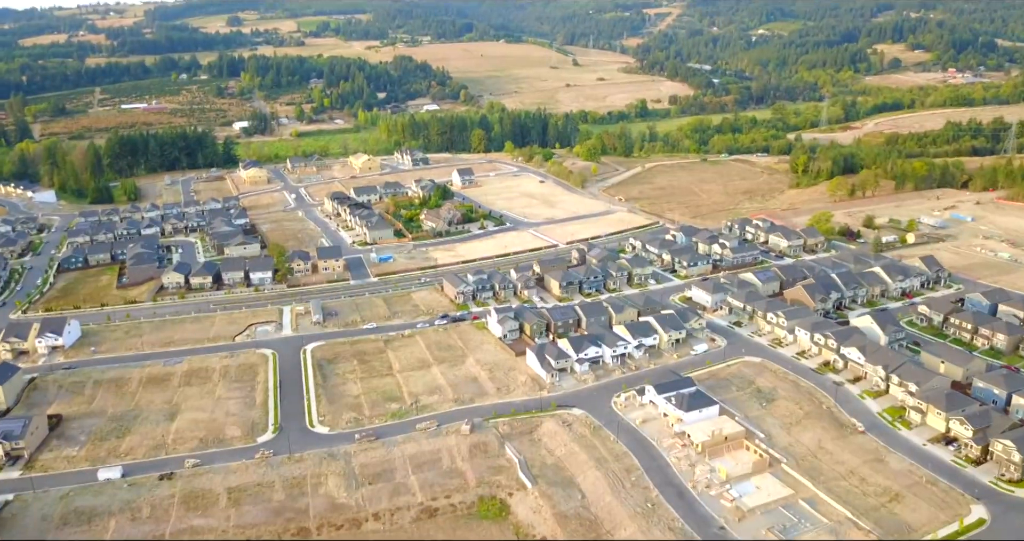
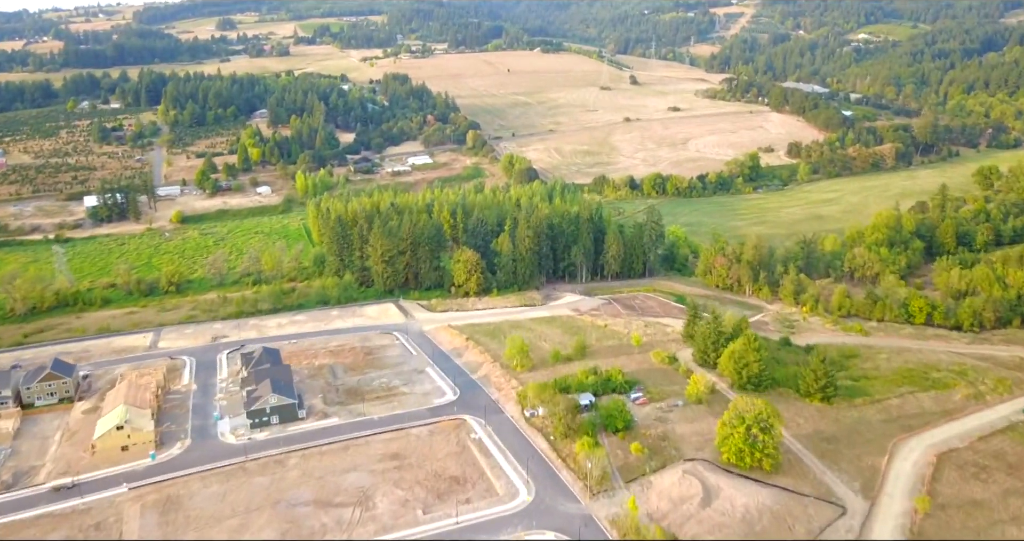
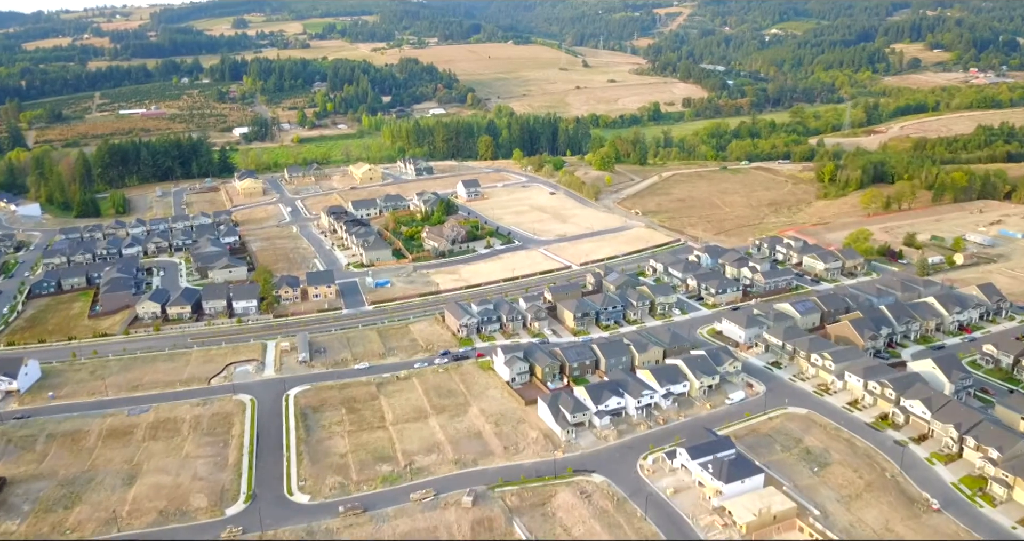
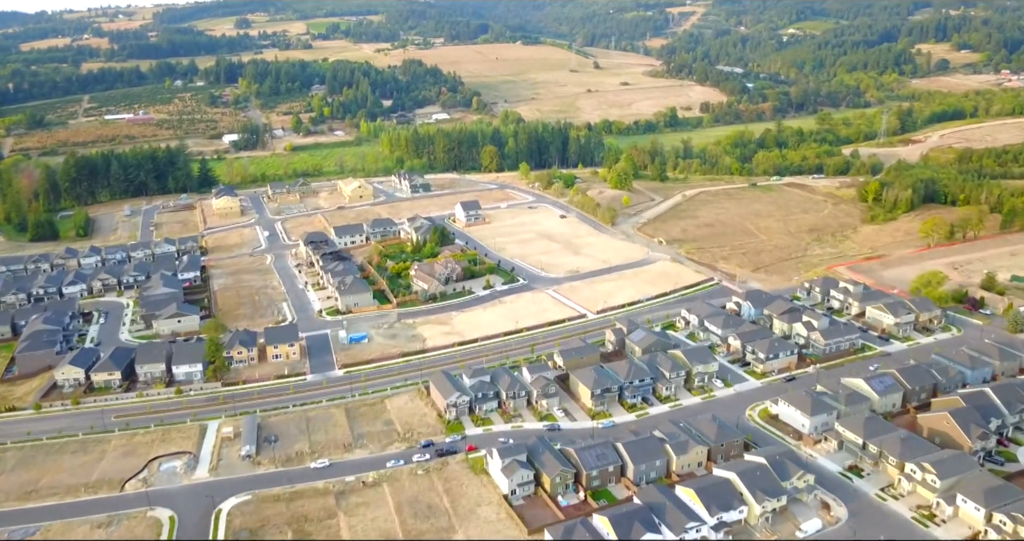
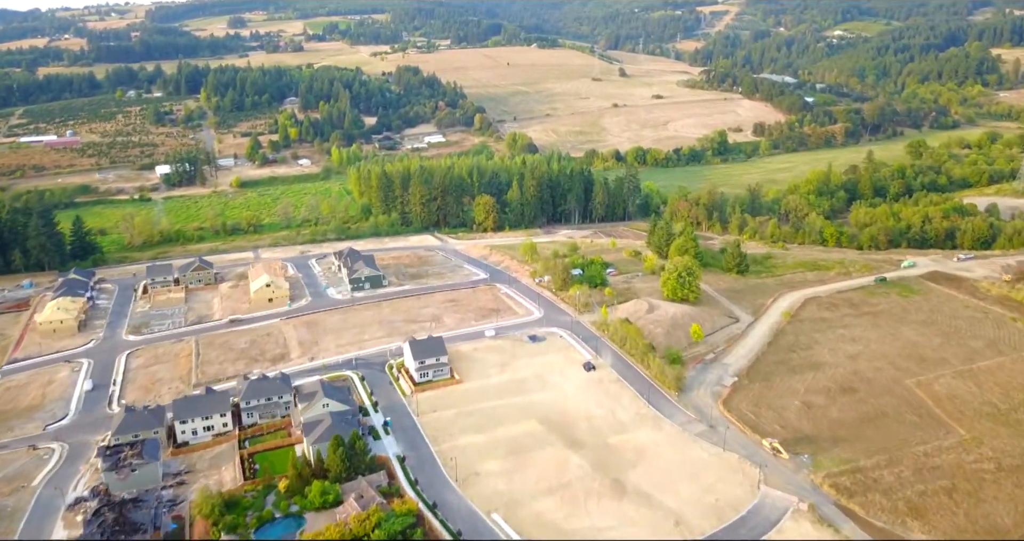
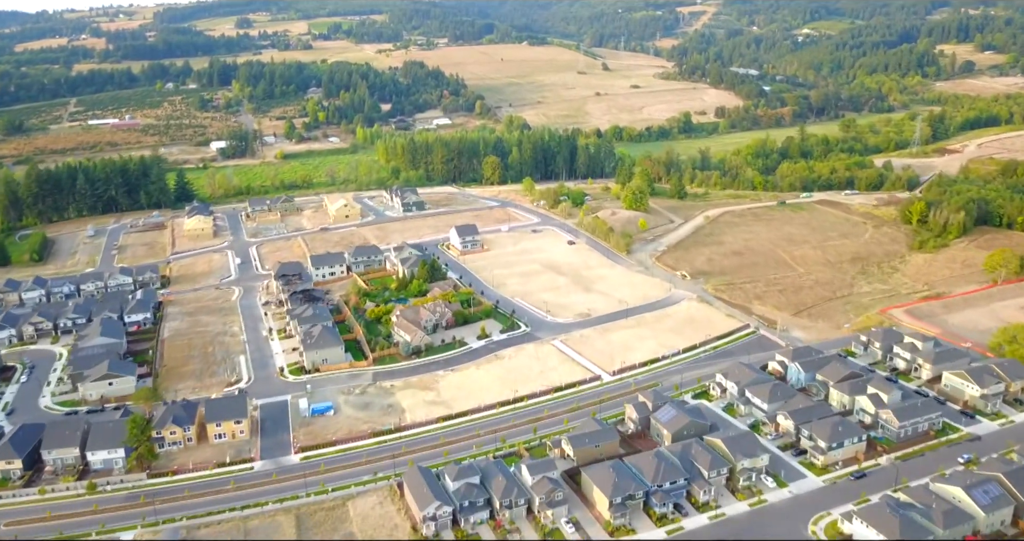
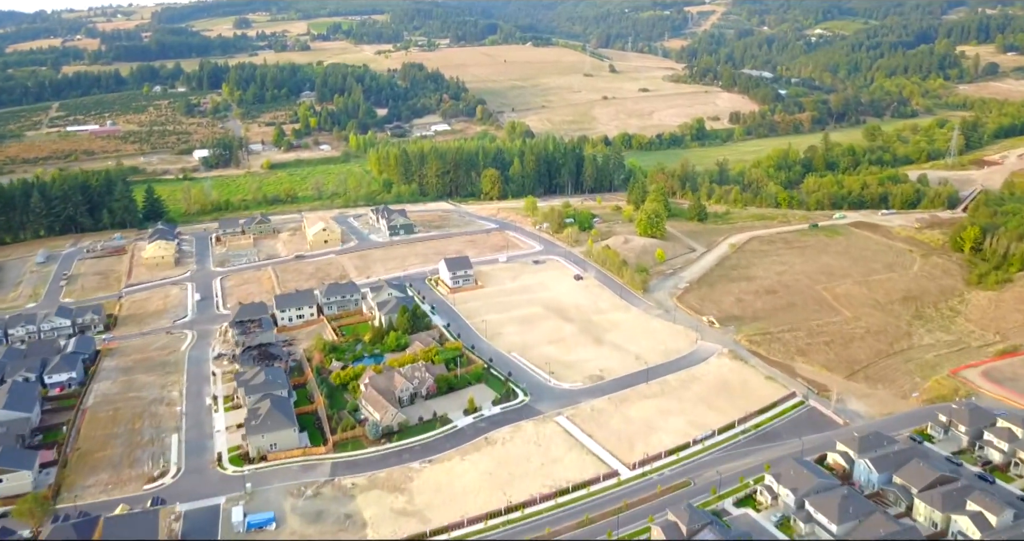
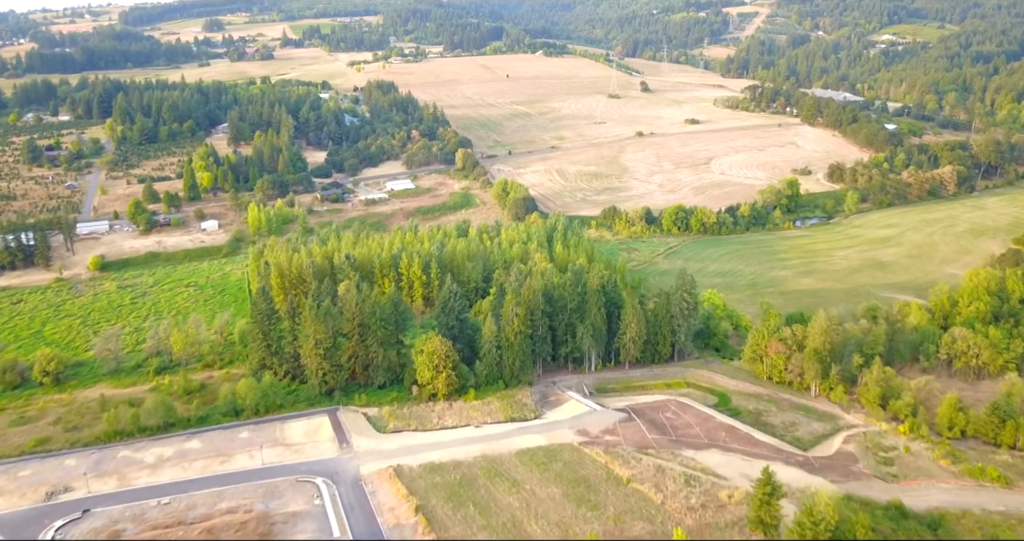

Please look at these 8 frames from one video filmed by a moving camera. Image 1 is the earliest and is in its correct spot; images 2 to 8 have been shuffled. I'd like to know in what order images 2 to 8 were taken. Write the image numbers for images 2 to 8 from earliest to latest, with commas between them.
3, 4, 6, 7, 5, 2, 8
